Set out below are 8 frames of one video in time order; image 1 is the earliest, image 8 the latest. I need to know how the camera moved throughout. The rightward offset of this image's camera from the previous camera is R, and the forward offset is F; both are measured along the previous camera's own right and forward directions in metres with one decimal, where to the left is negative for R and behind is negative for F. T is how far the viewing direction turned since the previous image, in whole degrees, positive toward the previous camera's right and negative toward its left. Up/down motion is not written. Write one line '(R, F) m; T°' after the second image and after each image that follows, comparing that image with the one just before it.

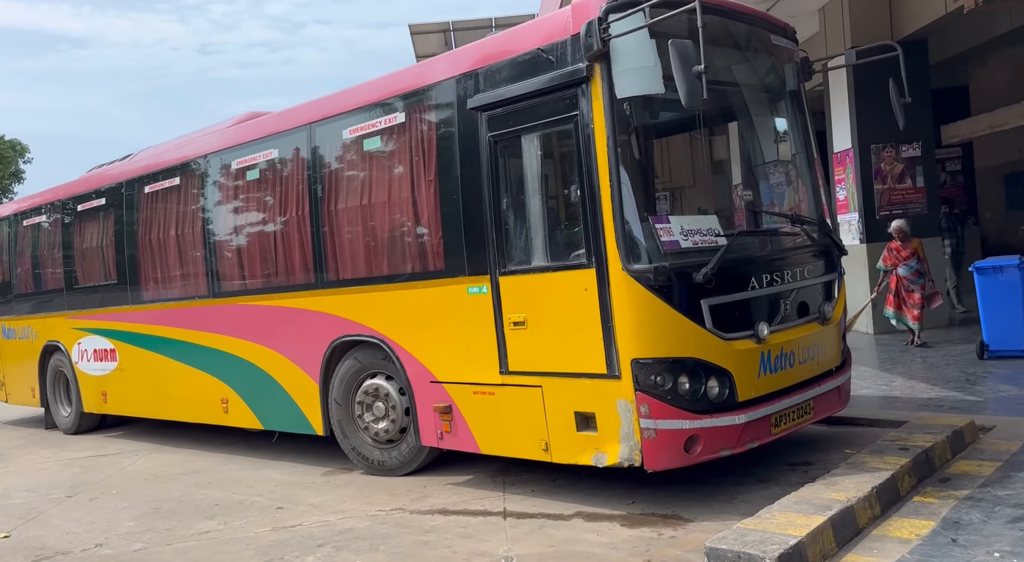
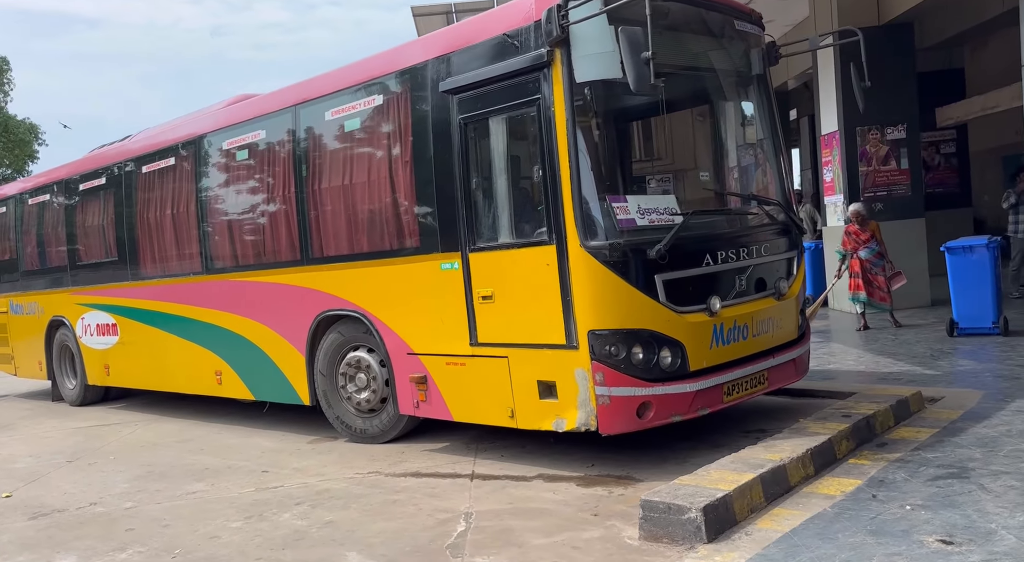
(+0.3, -0.3) m; -1°
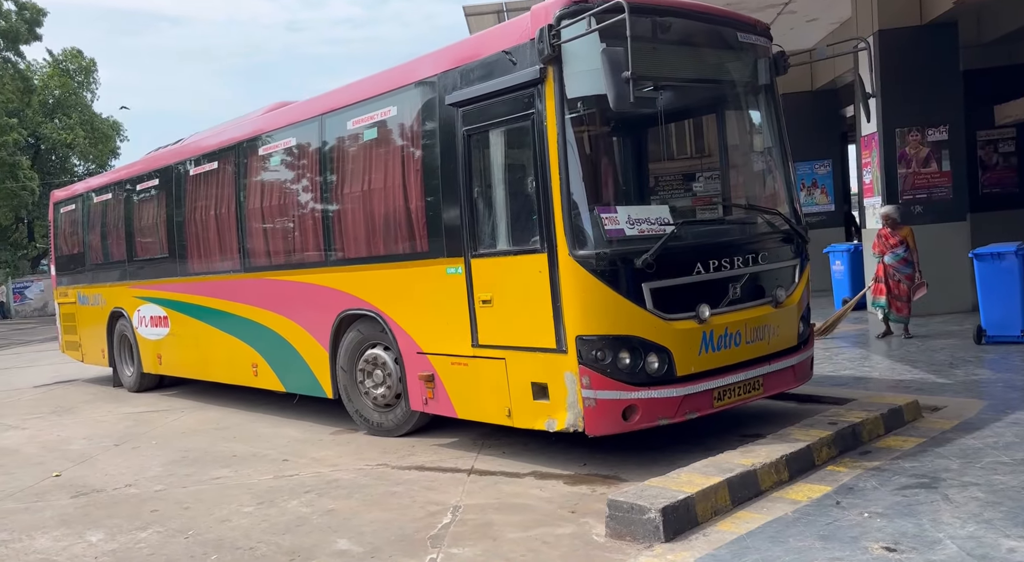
(+0.5, -0.3) m; -5°
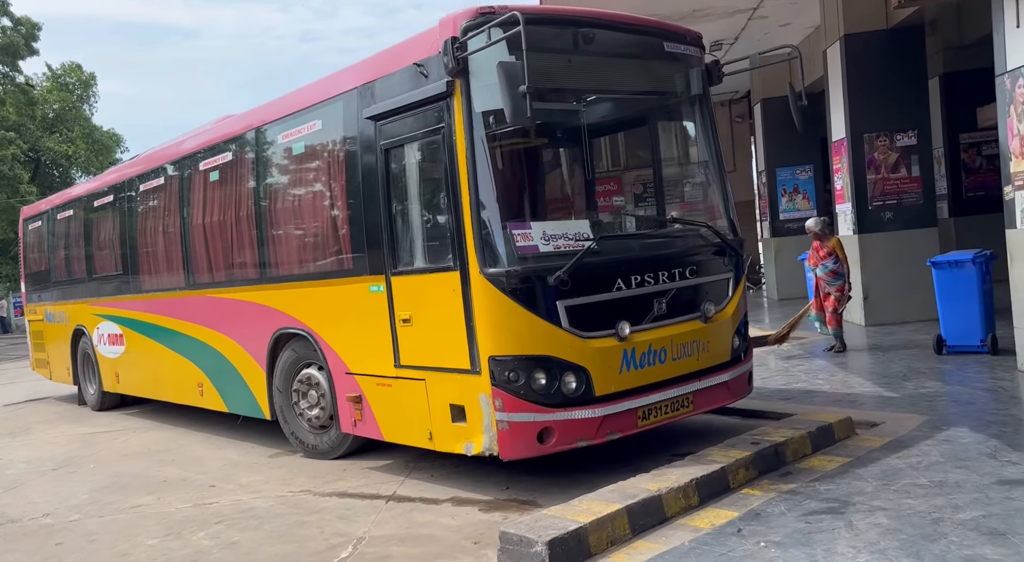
(+0.6, +0.2) m; -1°
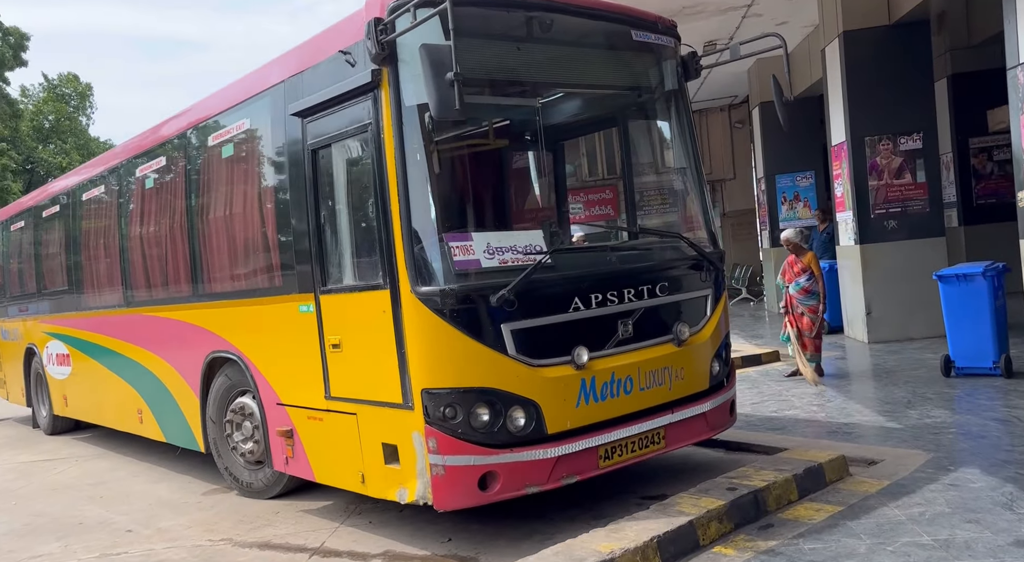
(+0.4, +0.8) m; 0°
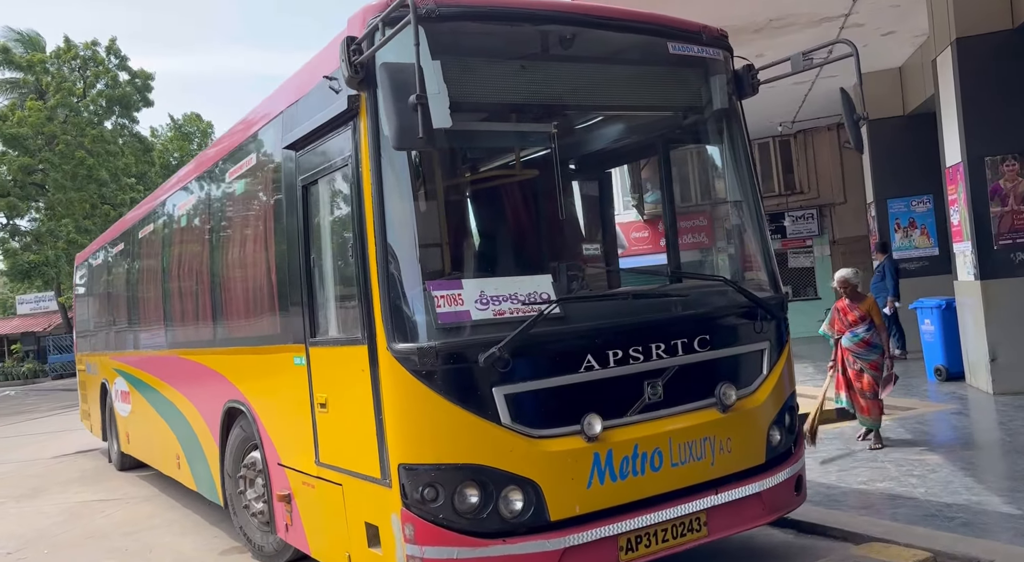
(+0.6, +0.8) m; -8°
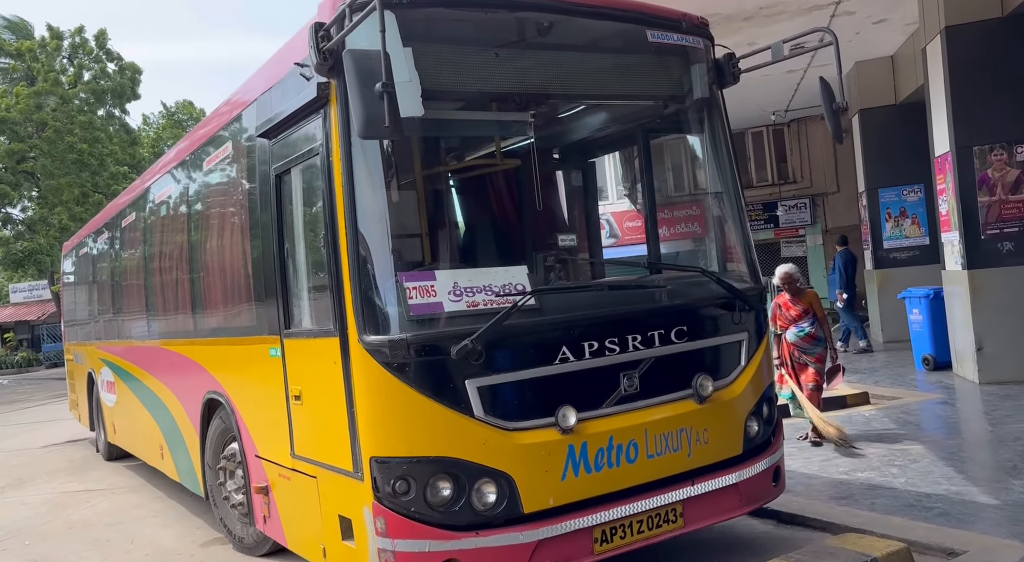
(+0.1, 0.0) m; 0°
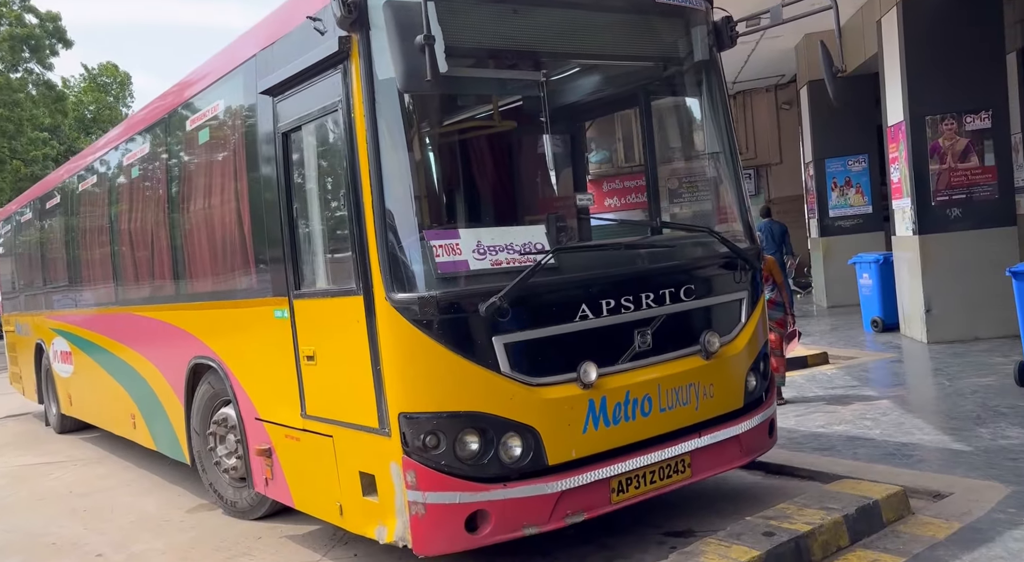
(-0.5, -0.1) m; +5°
